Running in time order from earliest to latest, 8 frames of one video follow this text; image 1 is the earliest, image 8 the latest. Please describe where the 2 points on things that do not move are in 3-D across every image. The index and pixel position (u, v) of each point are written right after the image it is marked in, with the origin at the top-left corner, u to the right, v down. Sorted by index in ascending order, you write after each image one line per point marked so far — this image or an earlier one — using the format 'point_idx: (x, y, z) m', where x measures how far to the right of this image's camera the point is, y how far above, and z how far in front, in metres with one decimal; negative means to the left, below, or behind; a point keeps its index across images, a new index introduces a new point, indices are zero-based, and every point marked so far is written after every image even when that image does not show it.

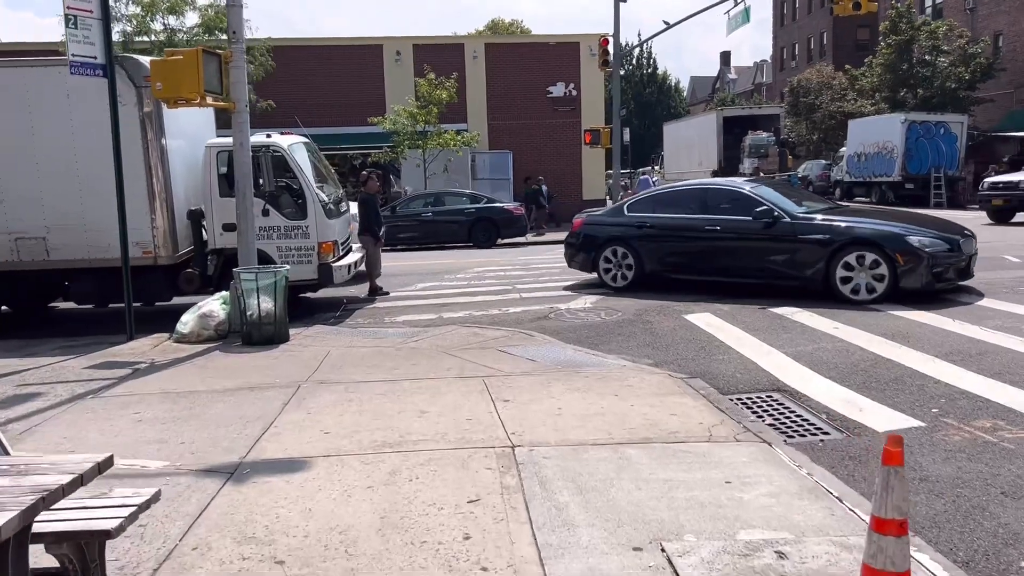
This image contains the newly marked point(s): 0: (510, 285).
0: (0.0, +0.1, +13.5) m
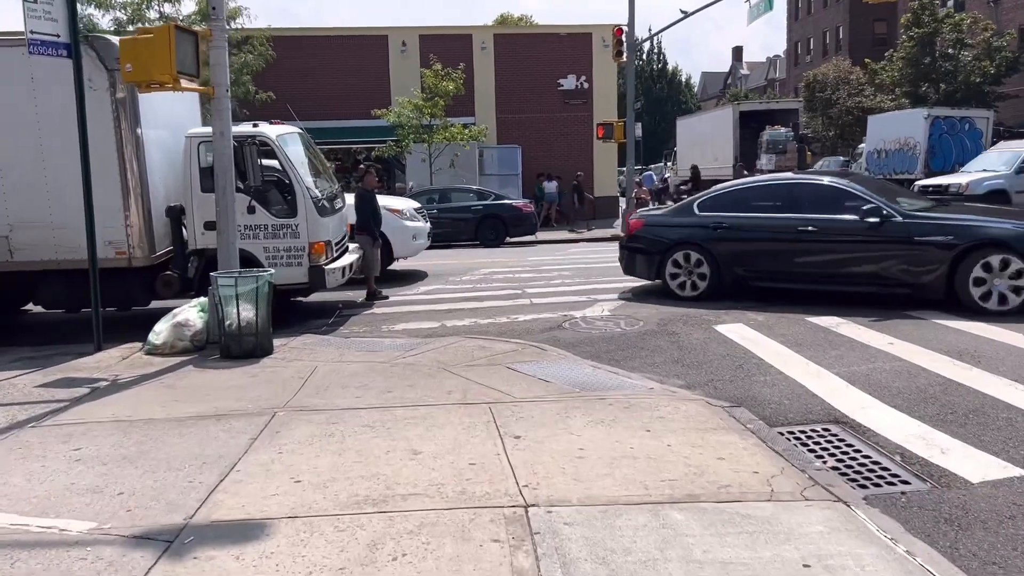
0: (+0.2, 0.0, +12.5) m
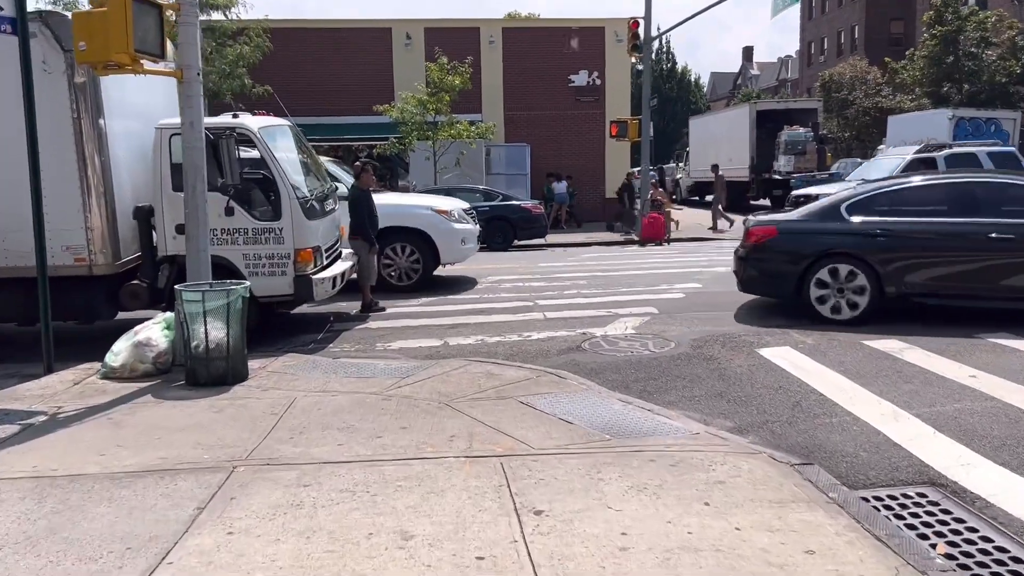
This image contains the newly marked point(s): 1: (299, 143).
0: (+0.3, -0.1, +11.3) m
1: (-2.5, +1.7, +10.2) m
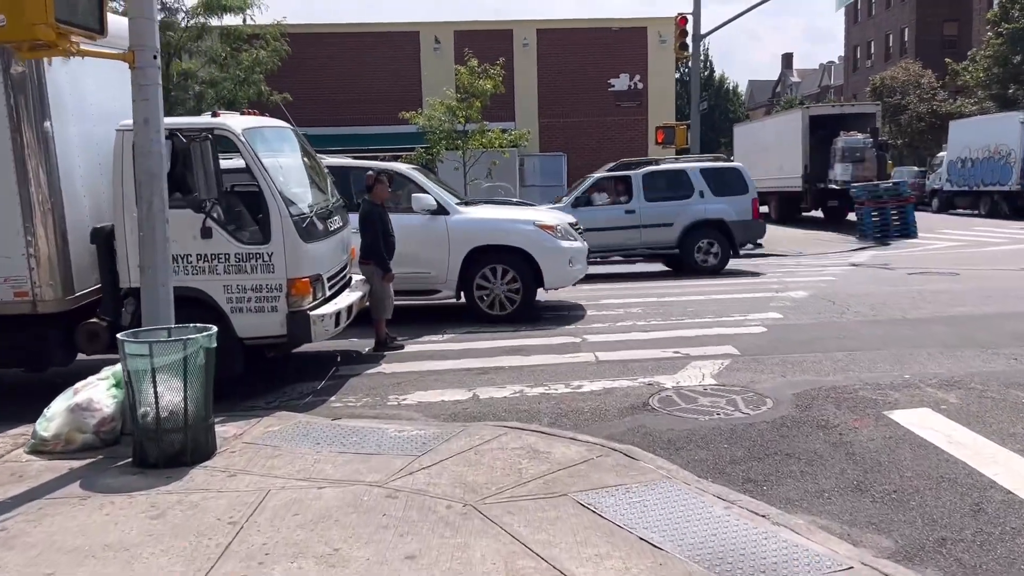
0: (+0.8, -0.5, +9.5) m
1: (-2.1, +1.4, +8.5) m
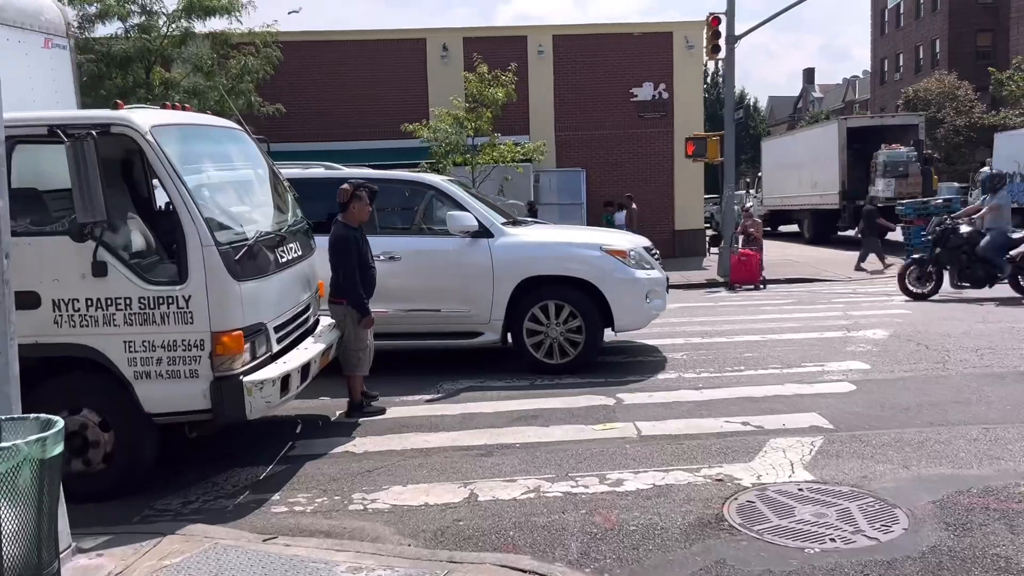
0: (+0.9, -0.9, +7.4) m
1: (-2.0, +1.0, +6.6) m
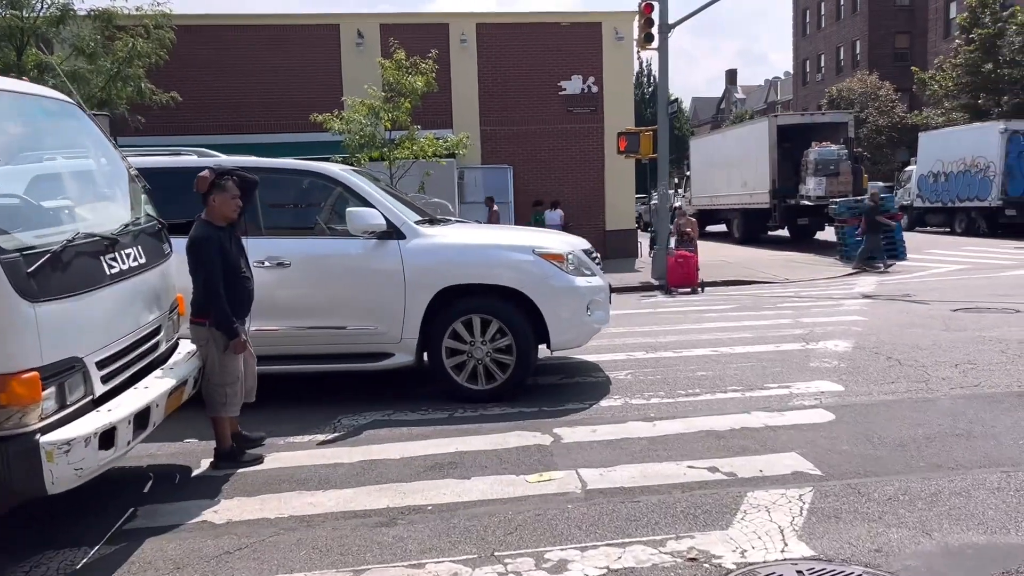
0: (+0.3, -1.0, +6.2) m
1: (-2.6, +0.9, +5.1) m
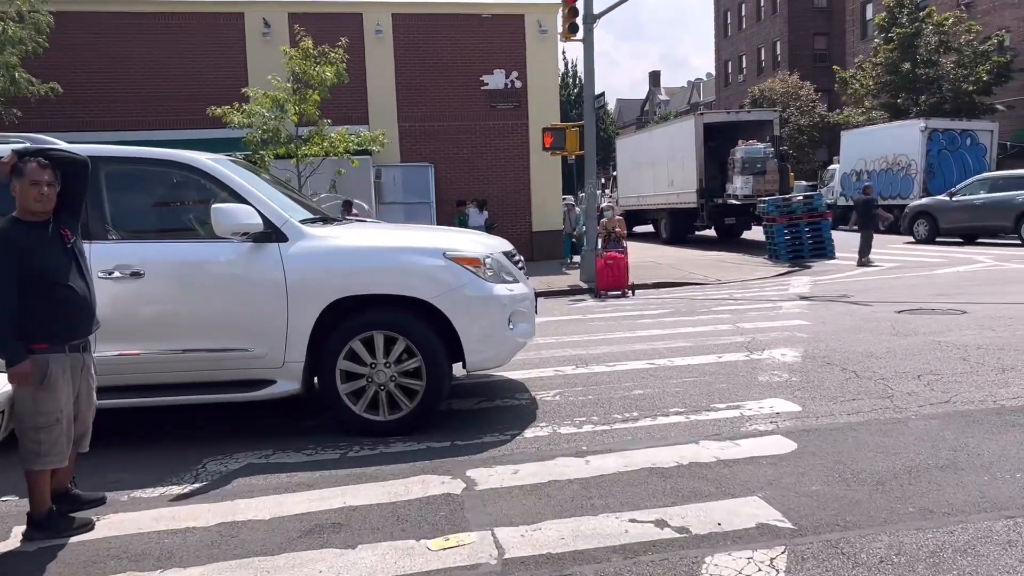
0: (-0.3, -1.0, +5.1) m
1: (-3.1, +0.8, +3.8) m
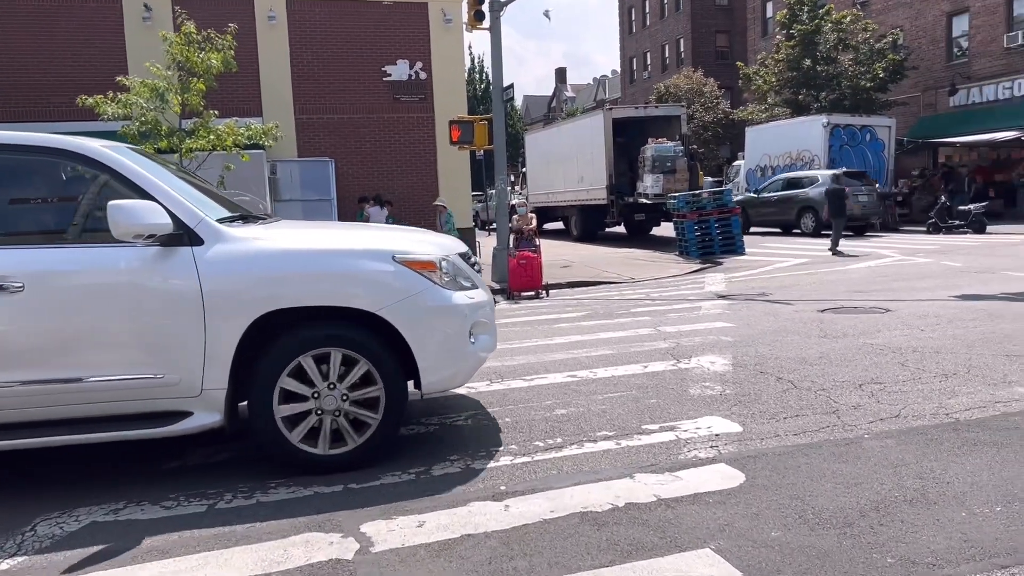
0: (-0.8, -1.1, +4.3) m
1: (-3.4, +0.7, +2.7) m
